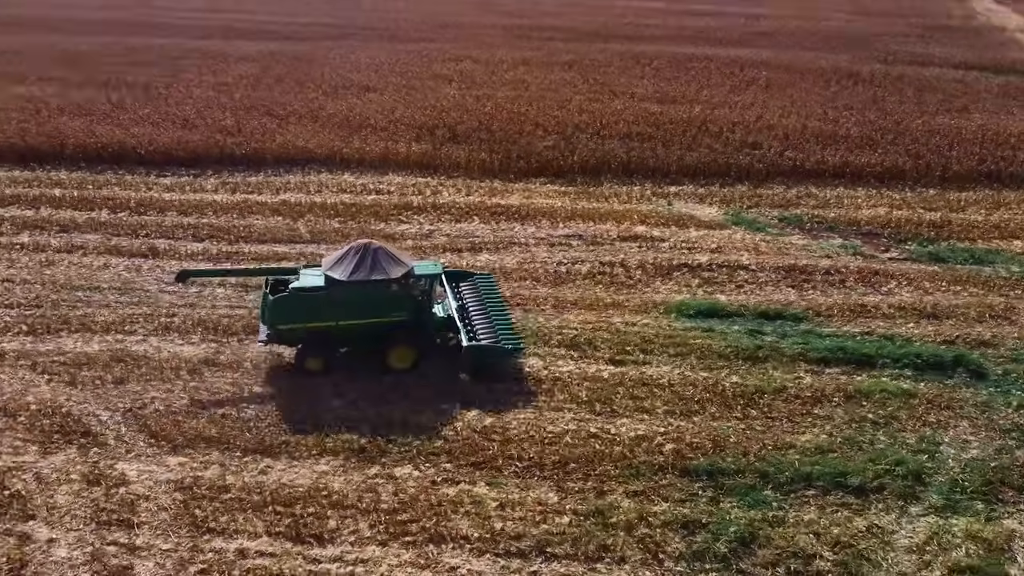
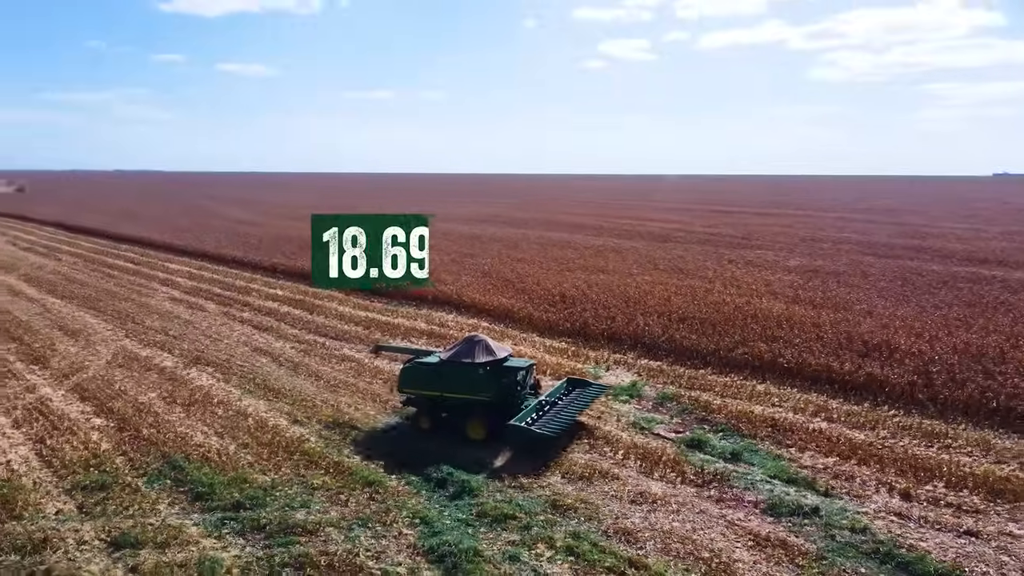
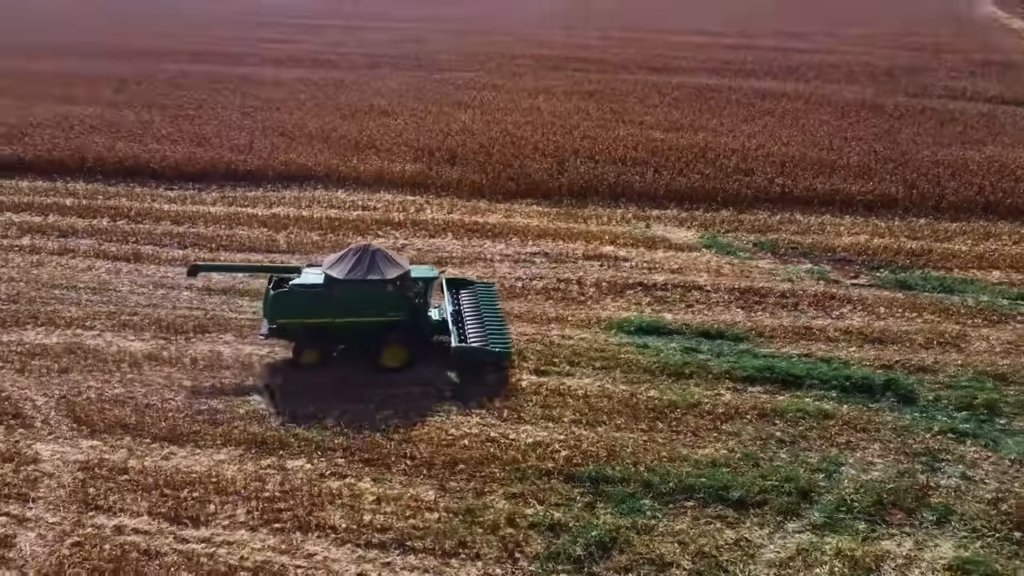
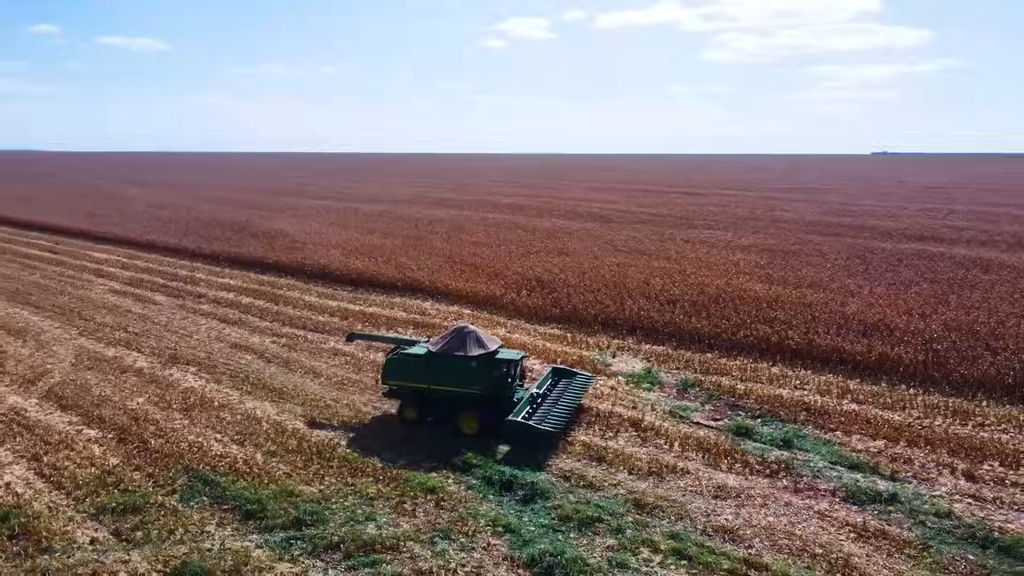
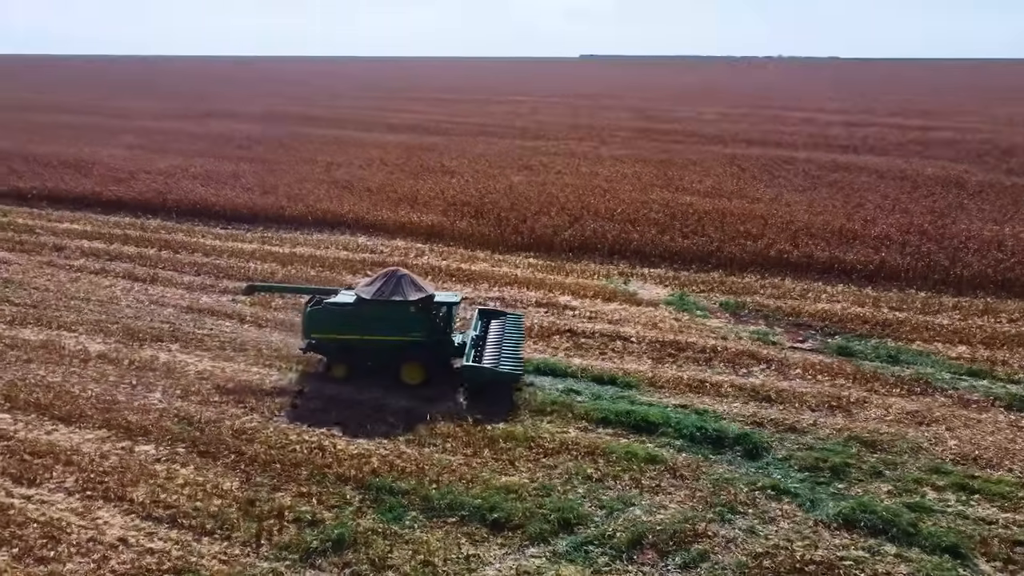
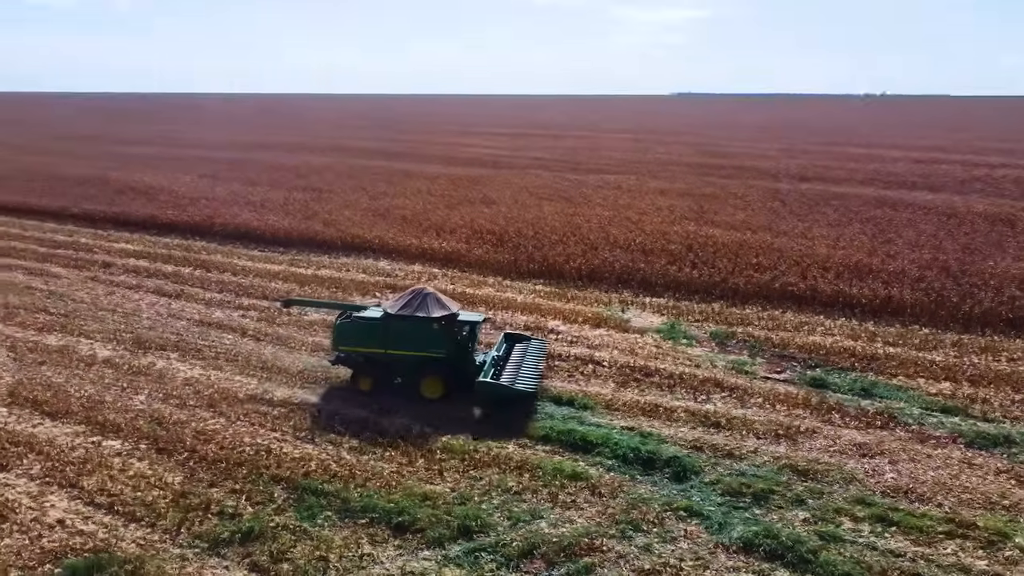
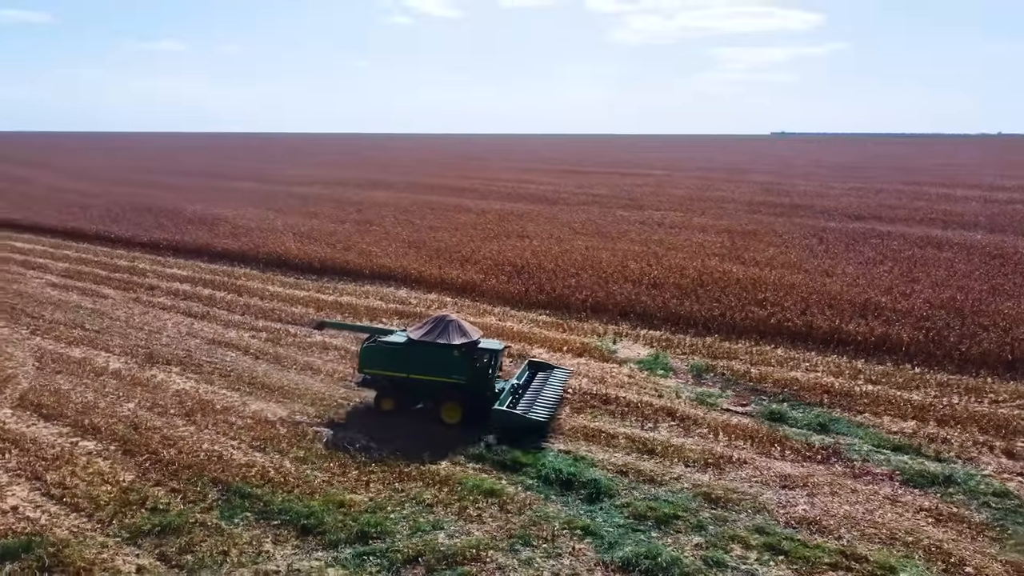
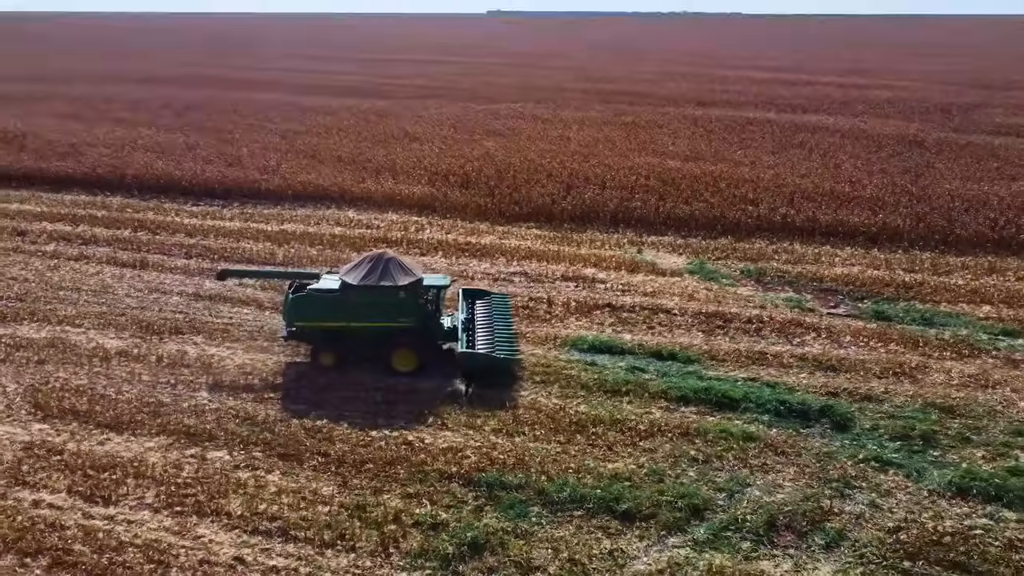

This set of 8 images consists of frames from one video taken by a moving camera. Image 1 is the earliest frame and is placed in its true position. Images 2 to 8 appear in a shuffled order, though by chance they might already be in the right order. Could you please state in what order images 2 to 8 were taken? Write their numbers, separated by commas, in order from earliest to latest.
3, 8, 5, 6, 7, 4, 2
